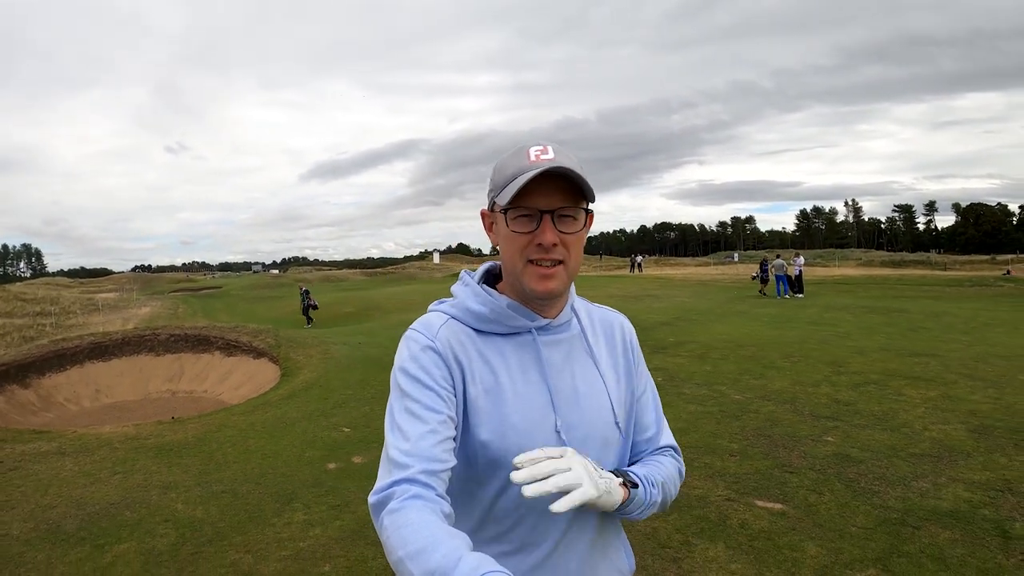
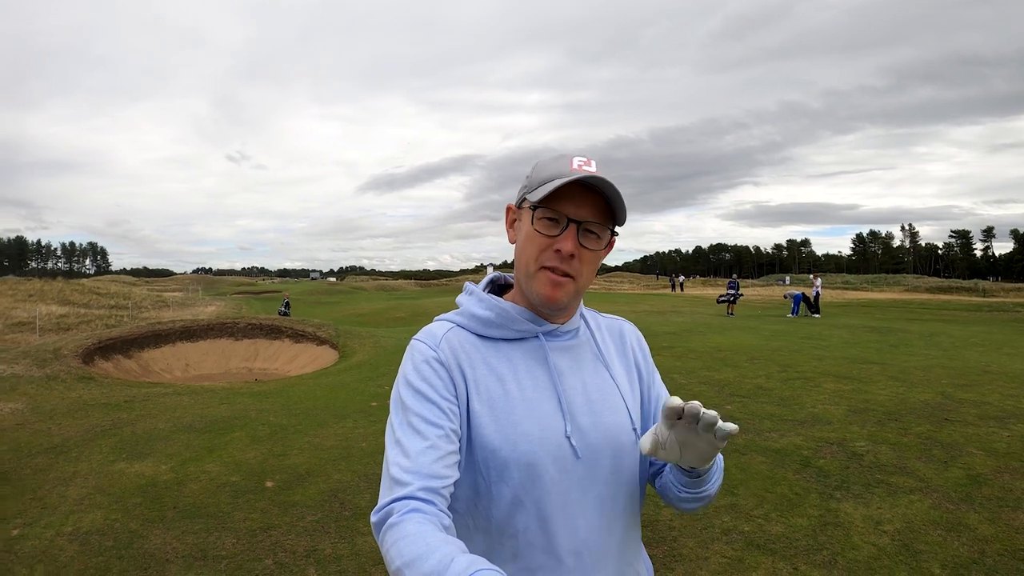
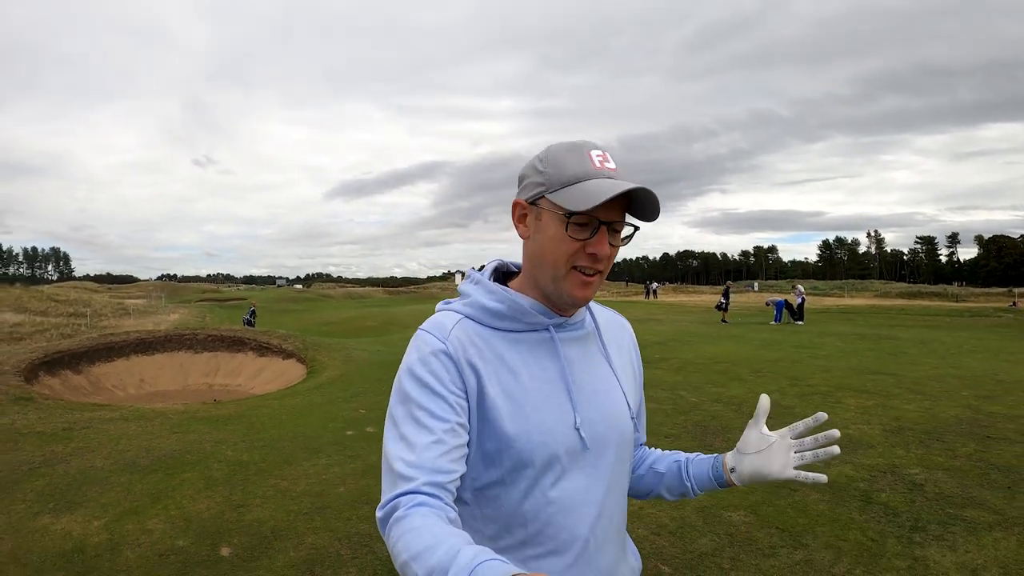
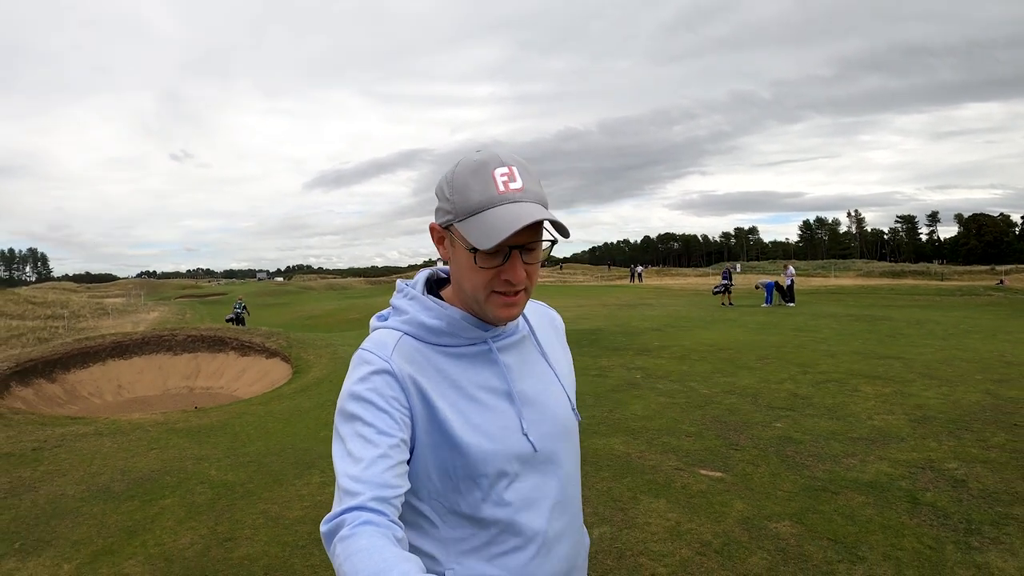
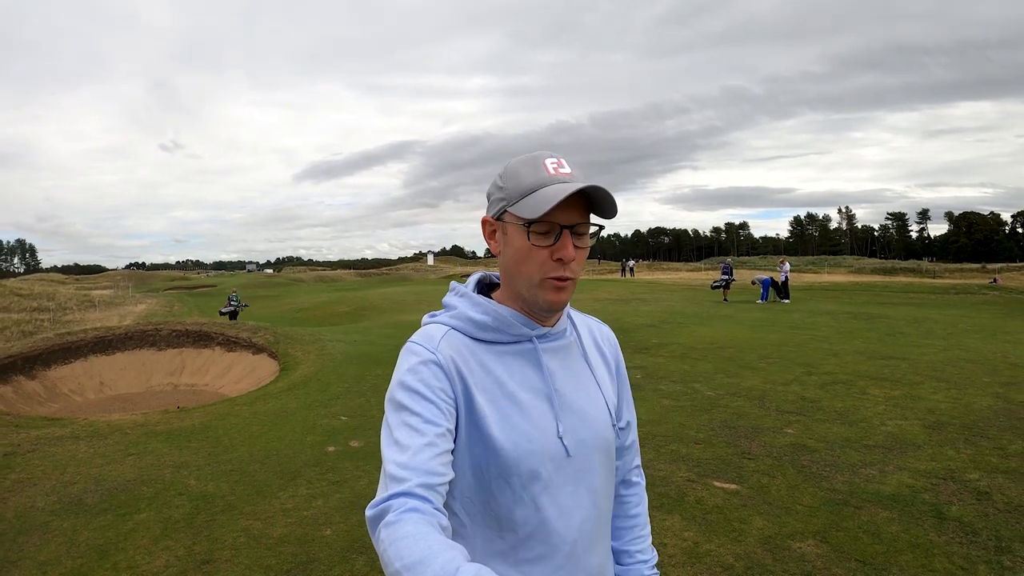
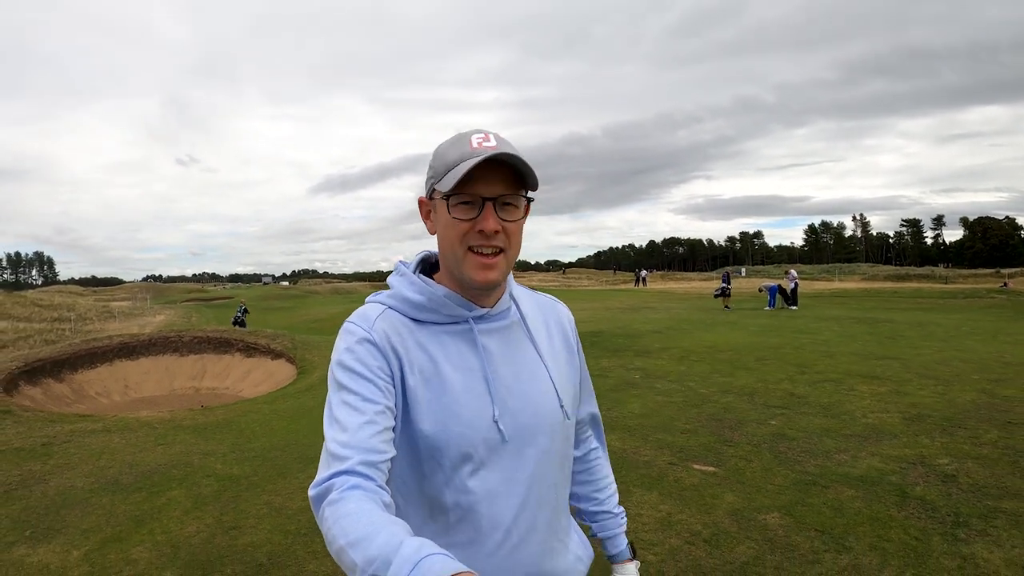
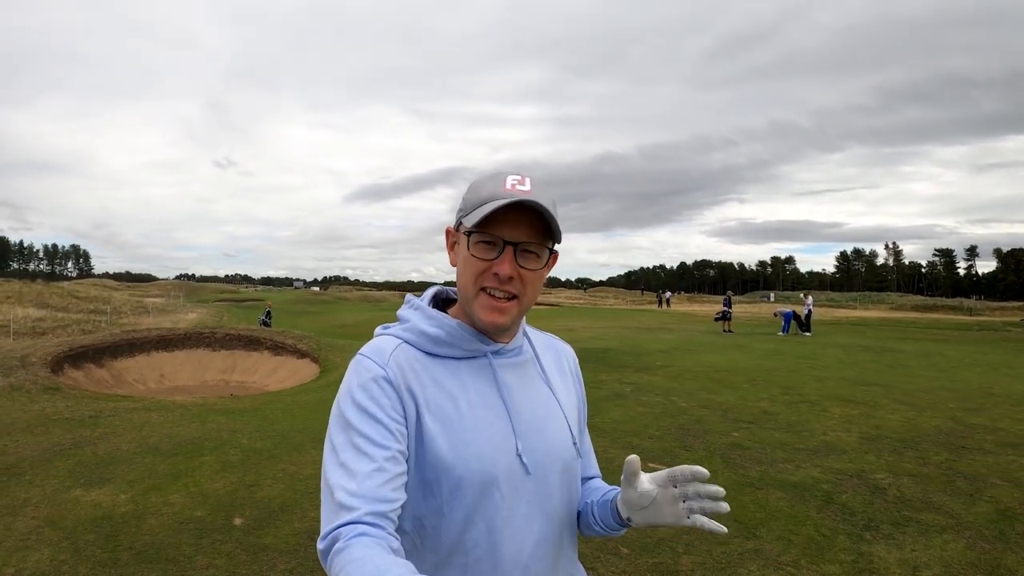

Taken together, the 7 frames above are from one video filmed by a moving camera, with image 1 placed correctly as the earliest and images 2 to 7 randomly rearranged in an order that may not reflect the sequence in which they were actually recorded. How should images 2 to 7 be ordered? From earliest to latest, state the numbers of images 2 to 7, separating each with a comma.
5, 4, 6, 3, 7, 2
